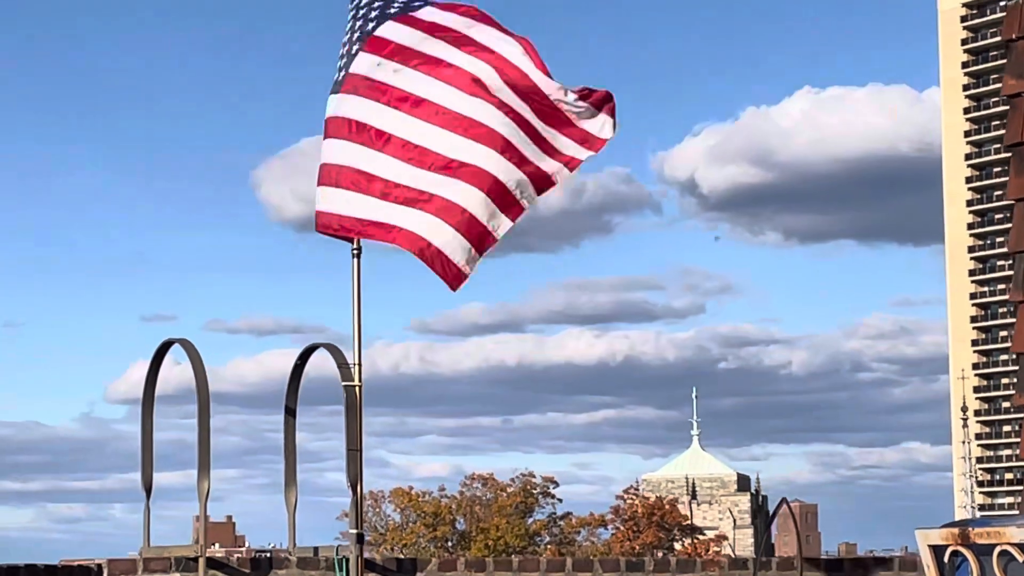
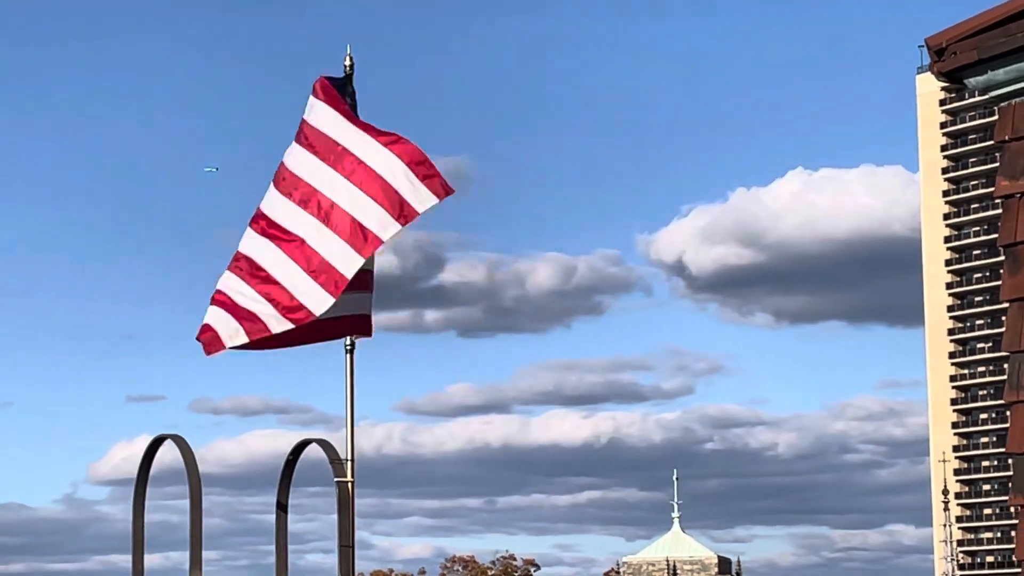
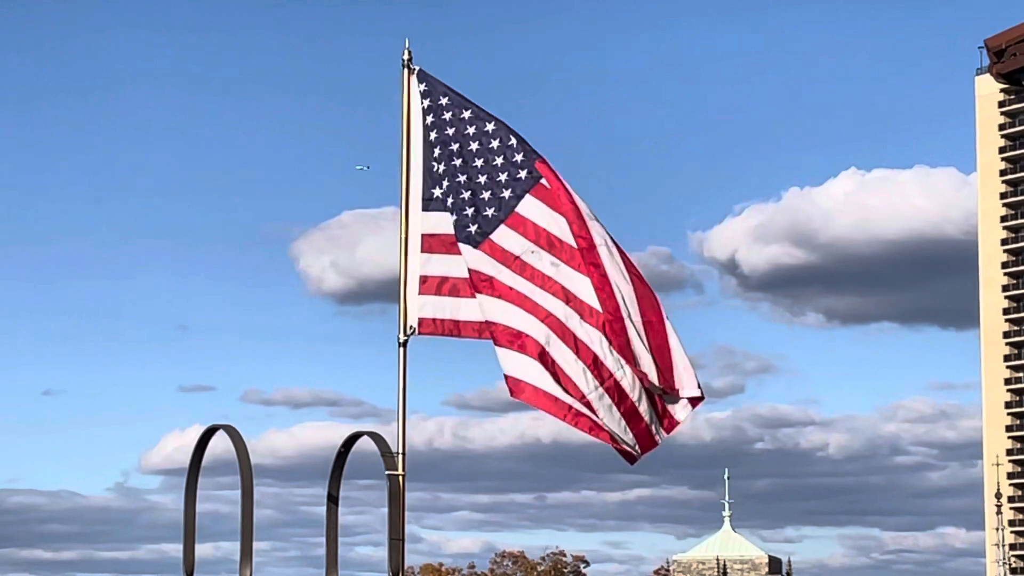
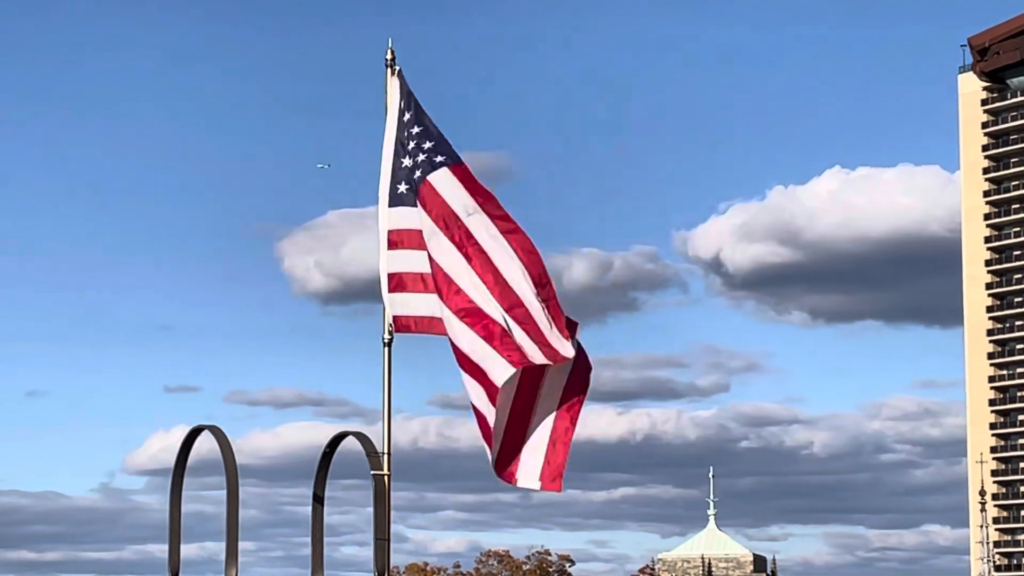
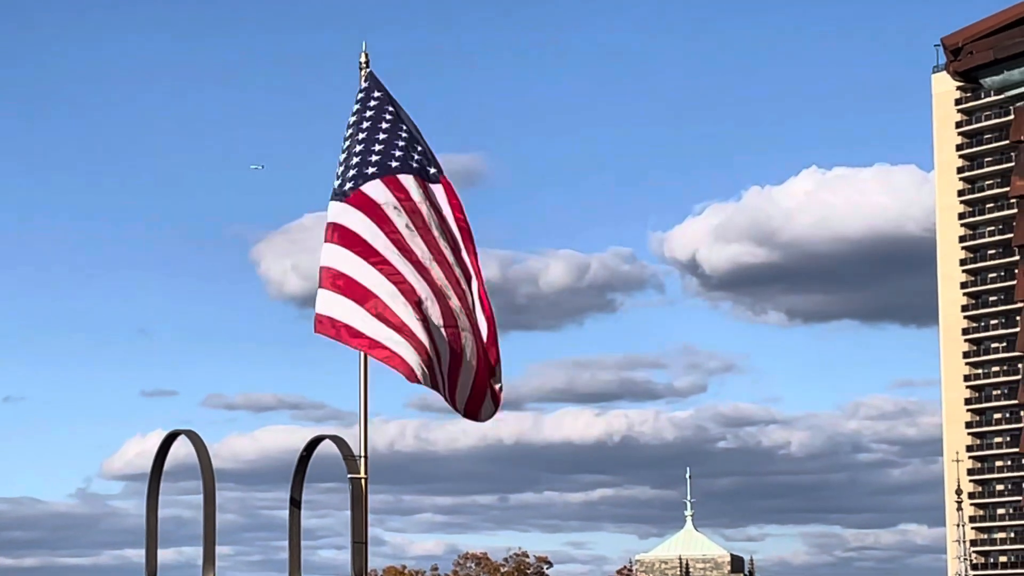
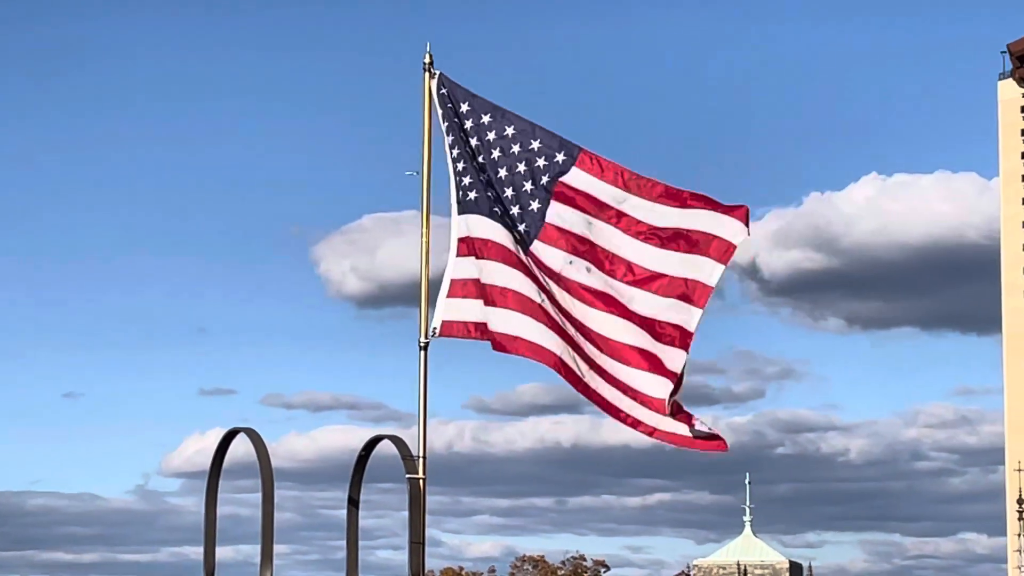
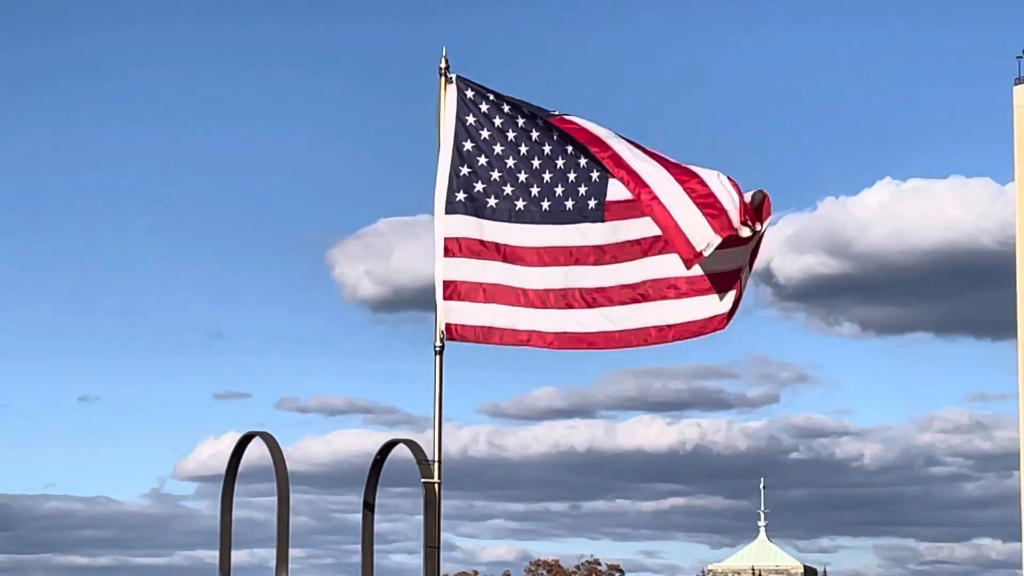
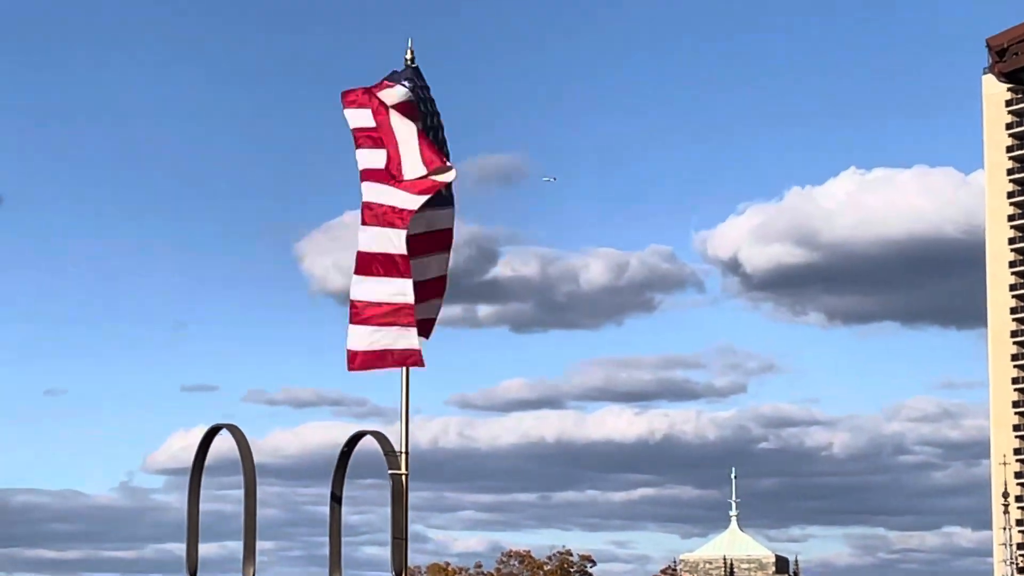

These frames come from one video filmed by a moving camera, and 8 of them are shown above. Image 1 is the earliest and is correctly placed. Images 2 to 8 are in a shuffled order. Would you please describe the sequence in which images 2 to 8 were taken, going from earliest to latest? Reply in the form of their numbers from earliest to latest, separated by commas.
8, 7, 6, 3, 4, 5, 2
